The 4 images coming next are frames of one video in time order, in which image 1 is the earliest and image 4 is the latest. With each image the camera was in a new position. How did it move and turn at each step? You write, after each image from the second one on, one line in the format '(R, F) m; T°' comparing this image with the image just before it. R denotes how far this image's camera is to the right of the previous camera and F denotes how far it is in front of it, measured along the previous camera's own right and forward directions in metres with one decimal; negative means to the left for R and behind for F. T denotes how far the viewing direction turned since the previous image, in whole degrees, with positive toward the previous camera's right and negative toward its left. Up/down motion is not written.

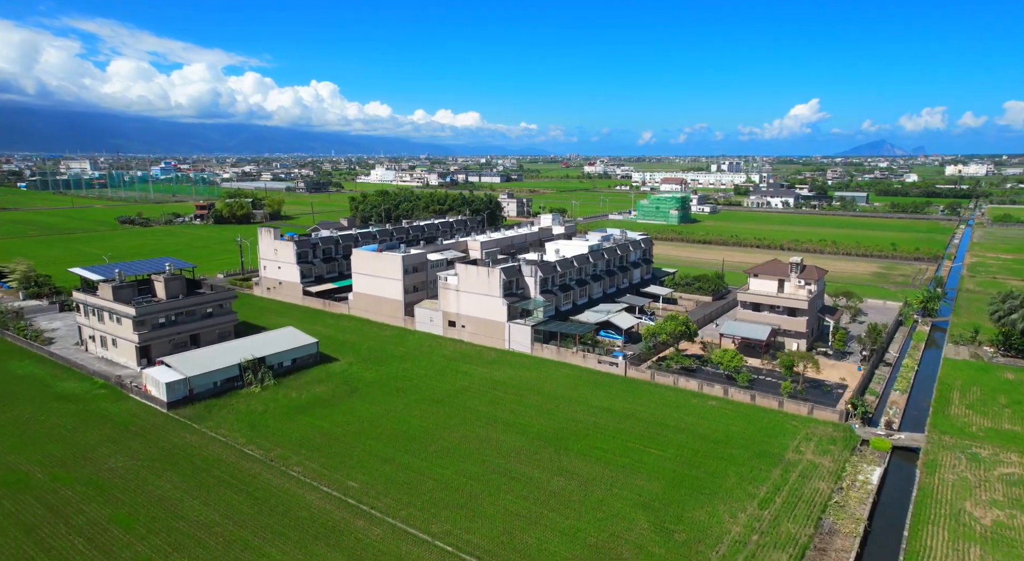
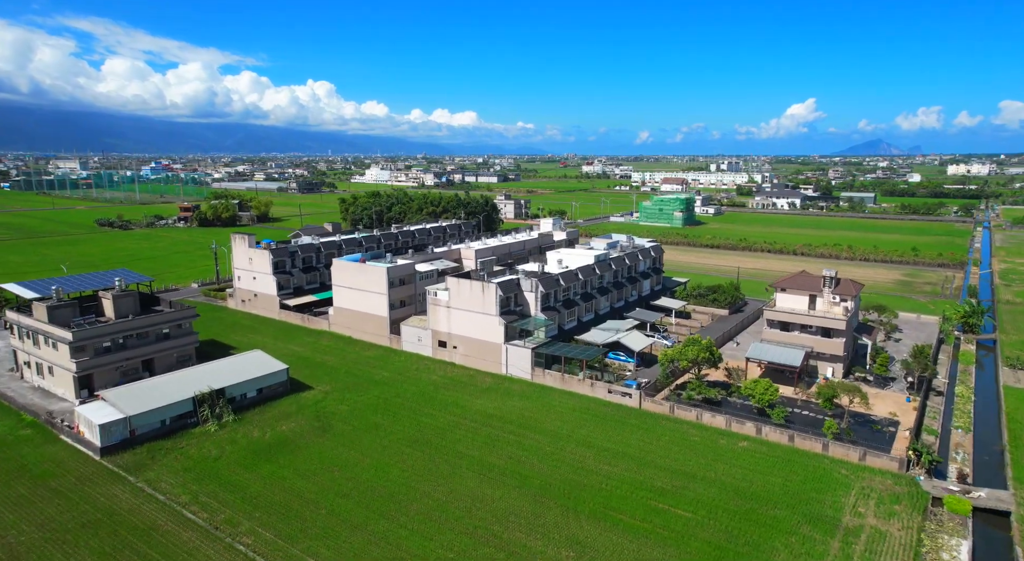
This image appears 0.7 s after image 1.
(0.0, +4.5) m; 0°
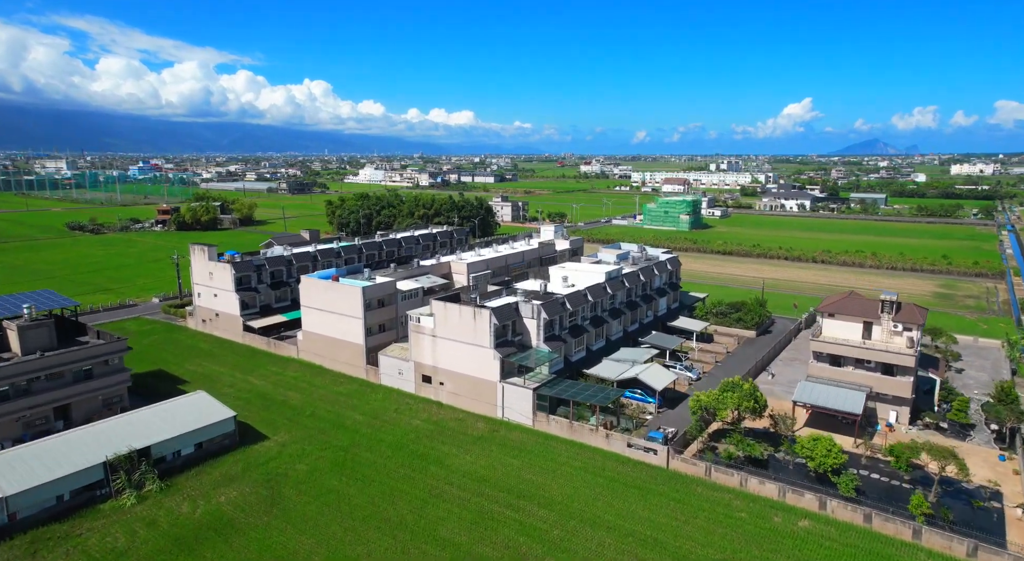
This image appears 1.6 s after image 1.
(0.0, +5.9) m; 0°
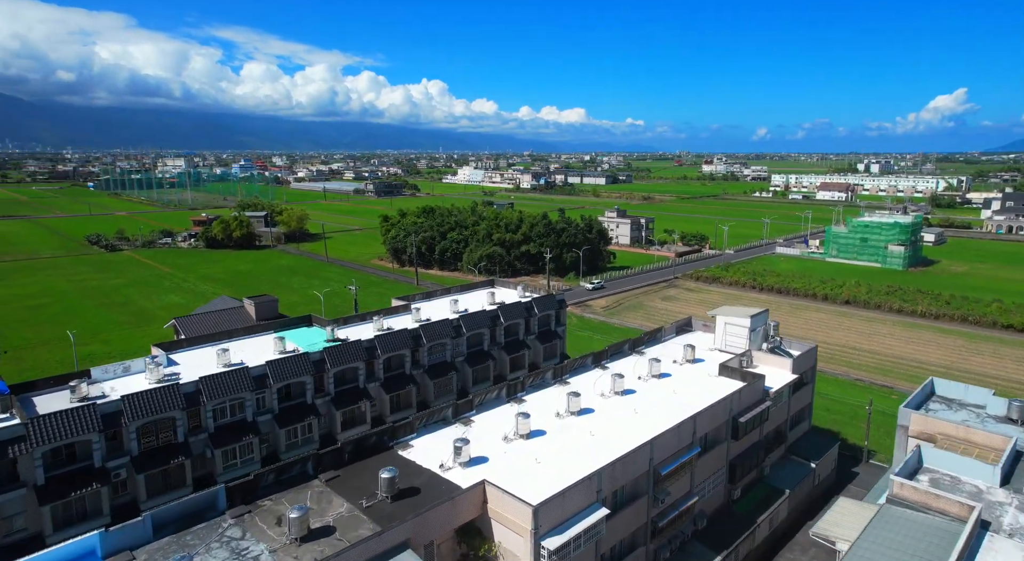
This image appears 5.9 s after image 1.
(-1.3, +28.6) m; -9°
